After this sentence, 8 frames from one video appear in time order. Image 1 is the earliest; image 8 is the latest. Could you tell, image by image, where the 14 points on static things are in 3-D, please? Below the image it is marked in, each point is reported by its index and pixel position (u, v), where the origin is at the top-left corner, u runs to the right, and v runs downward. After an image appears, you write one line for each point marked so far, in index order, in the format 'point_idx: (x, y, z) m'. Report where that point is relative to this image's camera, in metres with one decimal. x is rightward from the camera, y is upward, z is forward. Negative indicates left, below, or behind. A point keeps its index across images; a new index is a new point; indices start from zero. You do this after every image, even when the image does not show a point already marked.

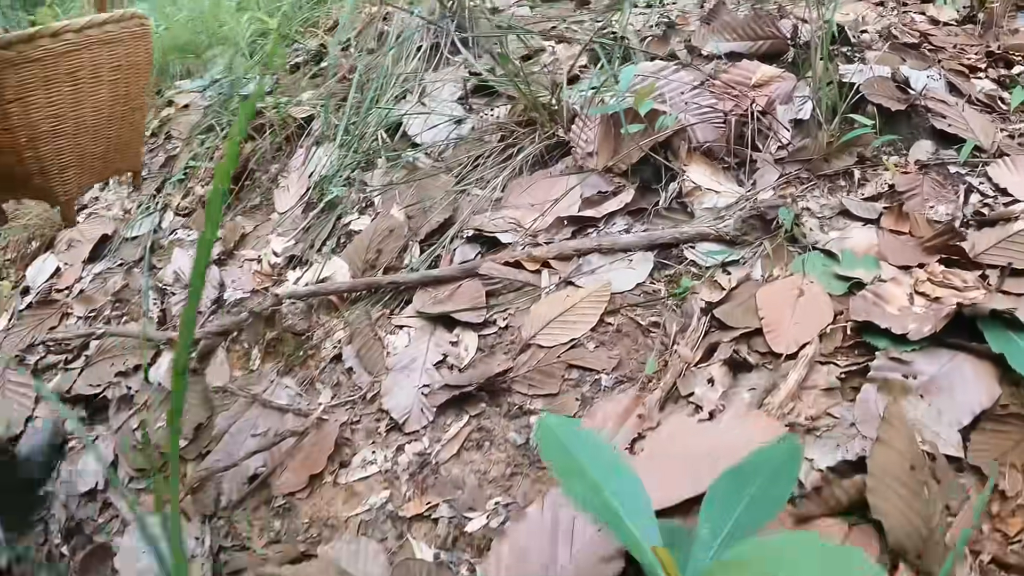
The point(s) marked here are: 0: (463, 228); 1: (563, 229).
0: (-0.2, +0.2, +4.0) m
1: (+0.2, +0.2, +3.7) m
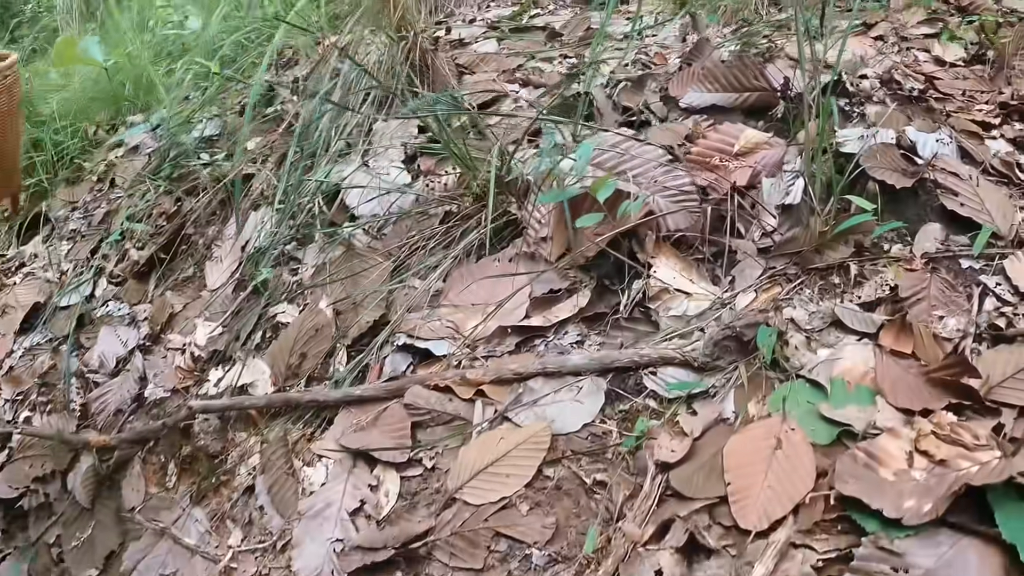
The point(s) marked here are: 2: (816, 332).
0: (-0.4, -0.1, +3.5) m
1: (0.0, -0.2, +3.2) m
2: (+0.8, -0.1, +2.8) m
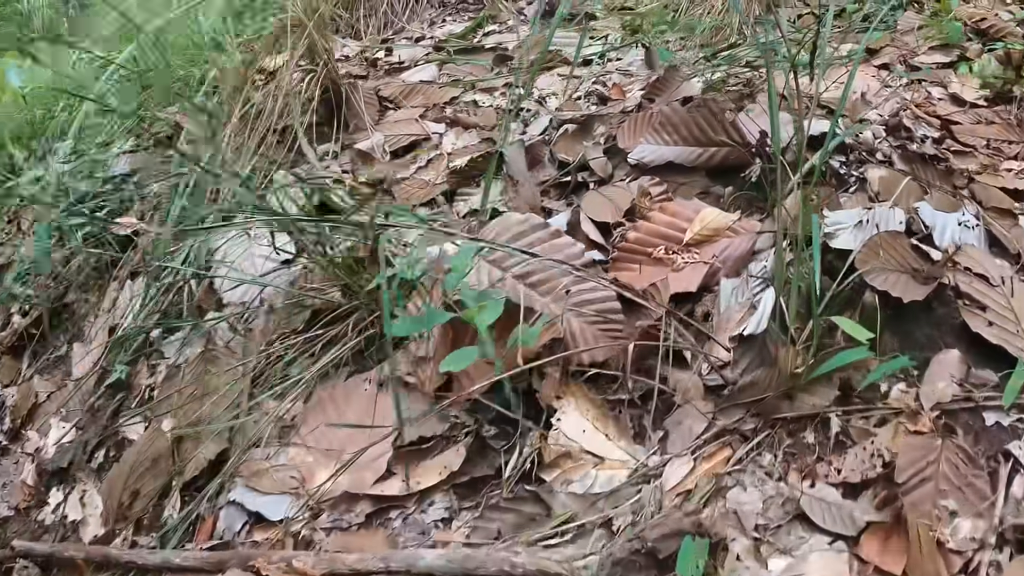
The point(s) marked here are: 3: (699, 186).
0: (-0.7, -0.5, +2.6) m
1: (-0.3, -0.5, +2.3) m
2: (+0.5, -0.5, +2.0) m
3: (+0.5, +0.3, +2.9) m
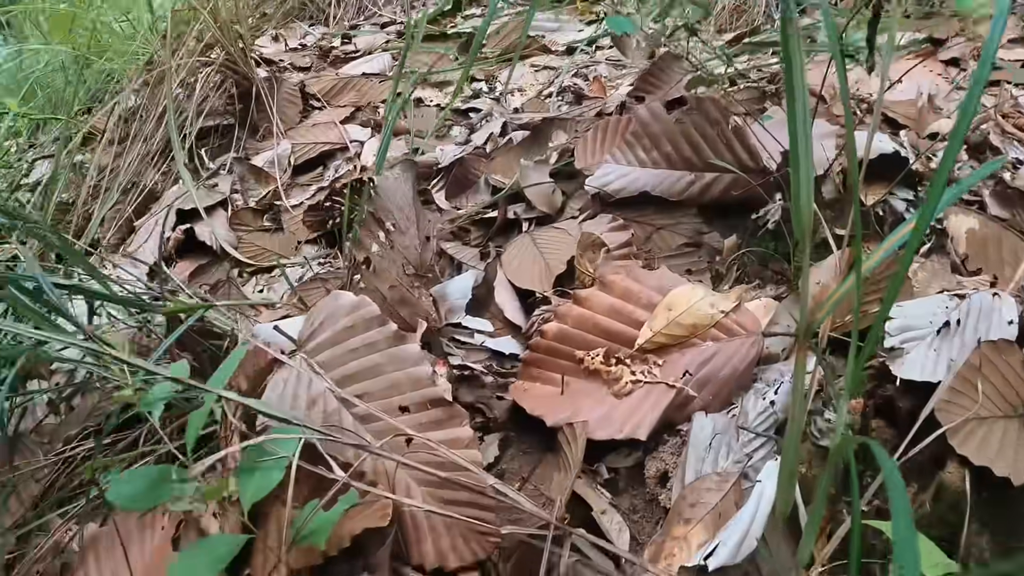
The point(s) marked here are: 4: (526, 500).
0: (-0.9, -0.6, +1.7) m
1: (-0.6, -0.7, +1.4) m
2: (+0.2, -0.6, +1.0) m
3: (+0.3, +0.1, +1.9) m
4: (0.0, -0.2, +1.2) m
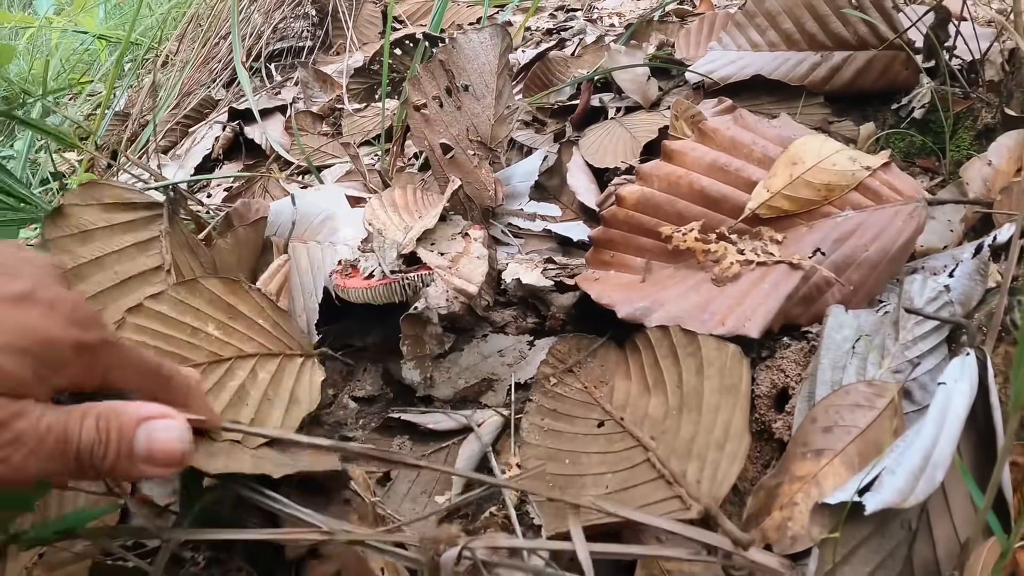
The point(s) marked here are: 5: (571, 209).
0: (-0.8, -0.5, +1.5) m
1: (-0.5, -0.5, +1.1) m
2: (+0.2, -0.5, +0.7) m
3: (+0.5, +0.2, +1.5) m
4: (+0.1, -0.1, +0.9) m
5: (+0.1, +0.1, +1.4) m
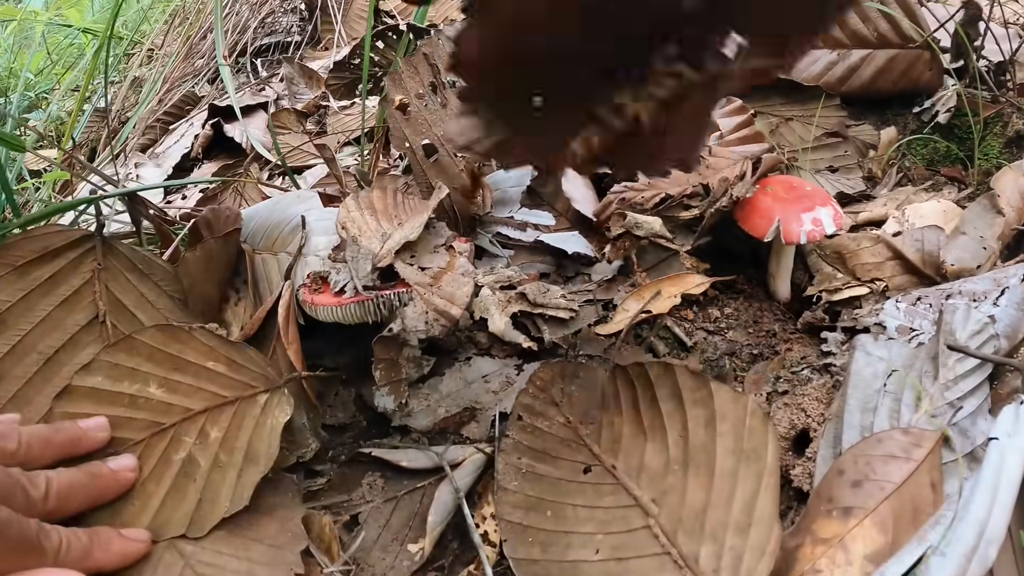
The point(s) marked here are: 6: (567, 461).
0: (-0.9, -0.5, +1.4) m
1: (-0.6, -0.5, +1.0) m
2: (+0.2, -0.5, +0.5) m
3: (+0.4, +0.2, +1.4) m
4: (0.0, -0.1, +0.8) m
5: (+0.1, +0.1, +1.2) m
6: (0.0, -0.1, +0.8) m
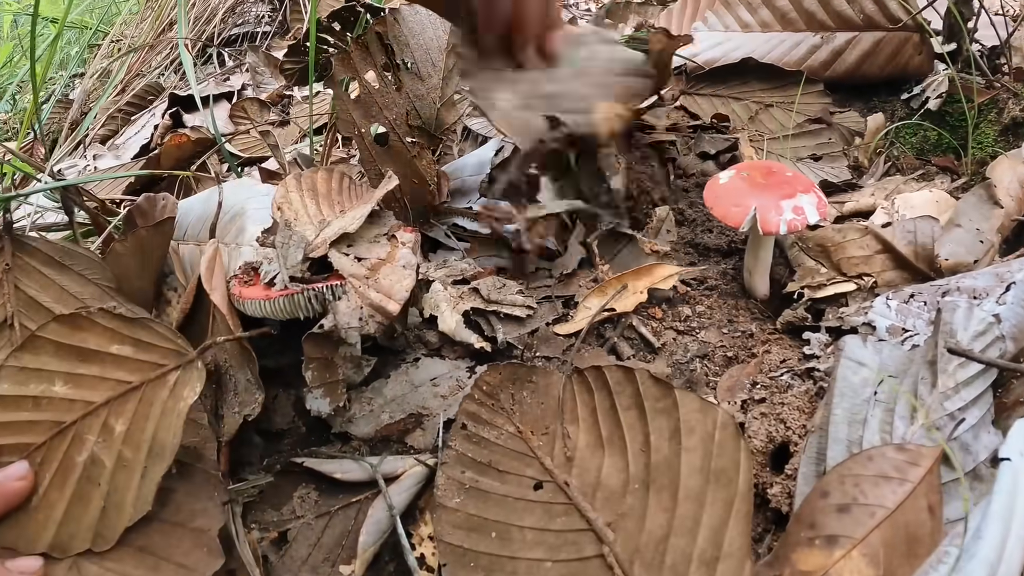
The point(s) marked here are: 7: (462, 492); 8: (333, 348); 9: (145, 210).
0: (-0.9, -0.5, +1.3) m
1: (-0.6, -0.5, +0.9) m
2: (+0.2, -0.5, +0.4) m
3: (+0.4, +0.2, +1.3) m
4: (0.0, -0.1, +0.7) m
5: (0.0, +0.1, +1.1) m
6: (0.0, -0.1, +0.7) m
7: (0.0, -0.1, +0.7) m
8: (-0.2, -0.1, +0.9) m
9: (-0.4, +0.1, +1.1) m
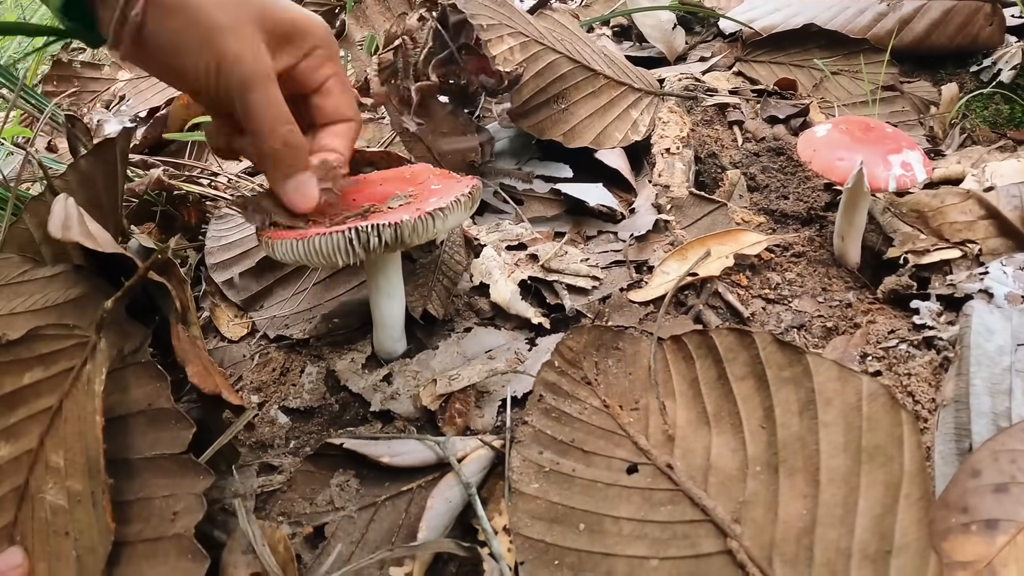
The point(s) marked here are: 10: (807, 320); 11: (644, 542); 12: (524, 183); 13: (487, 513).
0: (-0.9, -0.4, +1.2) m
1: (-0.6, -0.5, +0.8) m
2: (+0.2, -0.5, +0.4) m
3: (+0.4, +0.3, +1.3) m
4: (+0.1, -0.1, +0.6) m
5: (+0.1, +0.1, +1.1) m
6: (+0.1, -0.1, +0.6) m
7: (0.0, -0.1, +0.6) m
8: (-0.1, 0.0, +0.8) m
9: (-0.3, +0.1, +1.0) m
10: (+0.2, 0.0, +0.8) m
11: (+0.1, -0.1, +0.6) m
12: (0.0, +0.1, +1.0) m
13: (0.0, -0.2, +0.7) m
